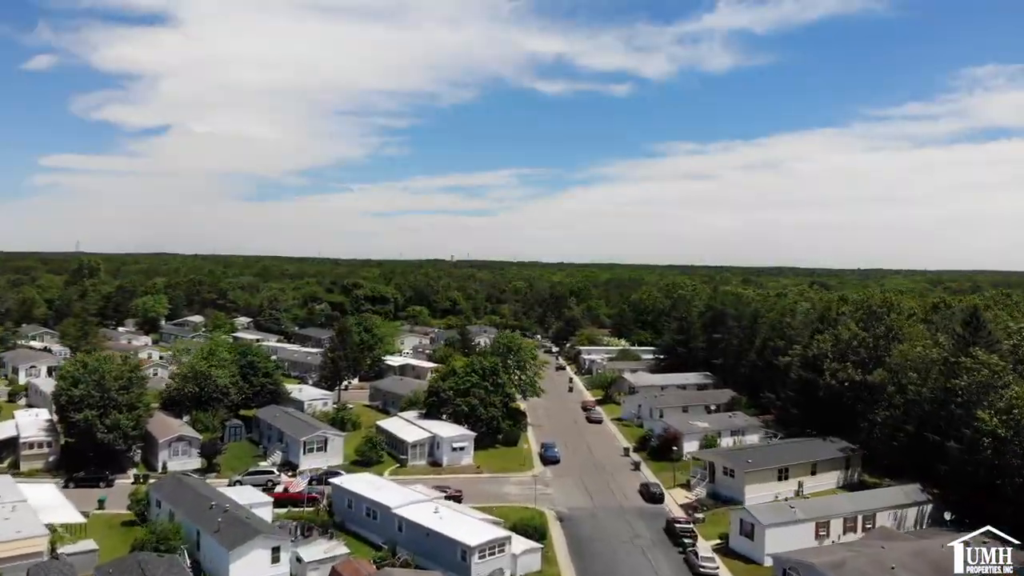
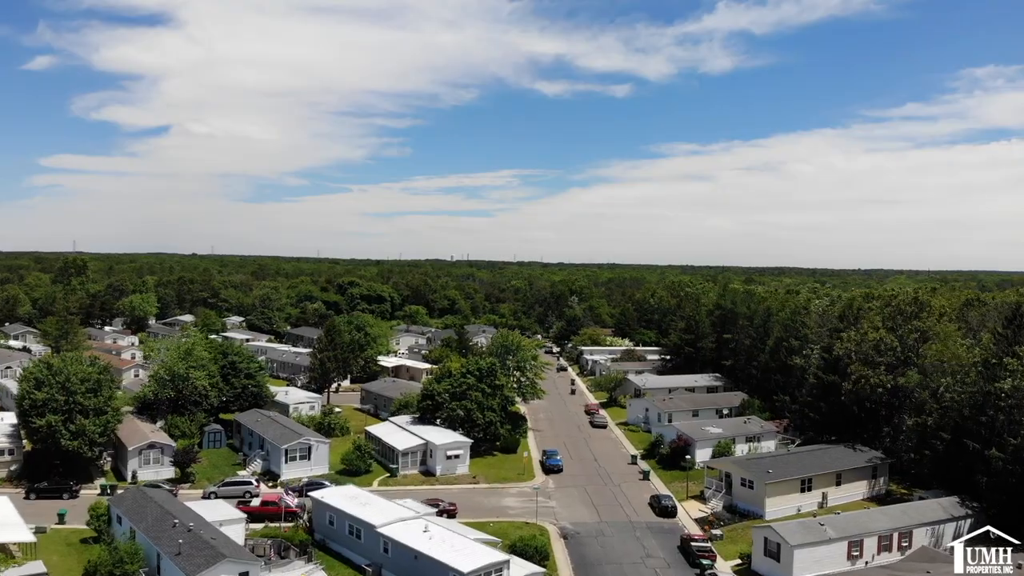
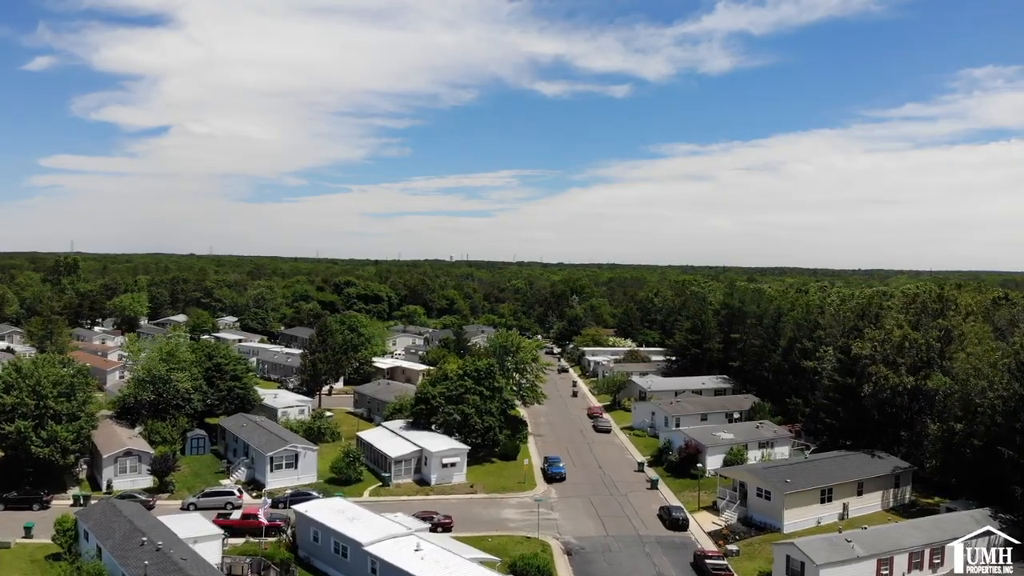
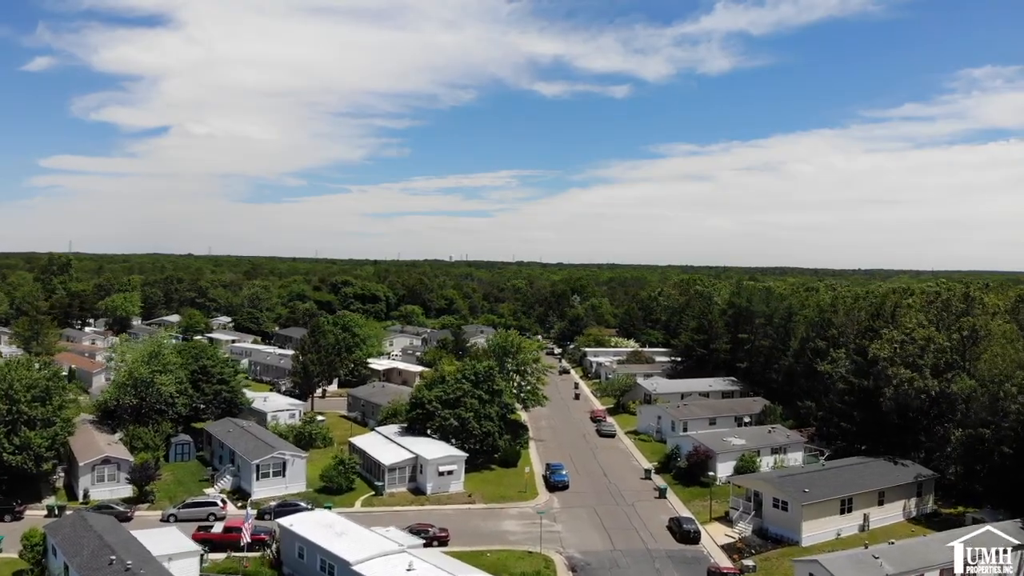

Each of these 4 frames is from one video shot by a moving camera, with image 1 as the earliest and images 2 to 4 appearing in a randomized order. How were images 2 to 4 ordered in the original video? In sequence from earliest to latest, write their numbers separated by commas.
2, 3, 4
